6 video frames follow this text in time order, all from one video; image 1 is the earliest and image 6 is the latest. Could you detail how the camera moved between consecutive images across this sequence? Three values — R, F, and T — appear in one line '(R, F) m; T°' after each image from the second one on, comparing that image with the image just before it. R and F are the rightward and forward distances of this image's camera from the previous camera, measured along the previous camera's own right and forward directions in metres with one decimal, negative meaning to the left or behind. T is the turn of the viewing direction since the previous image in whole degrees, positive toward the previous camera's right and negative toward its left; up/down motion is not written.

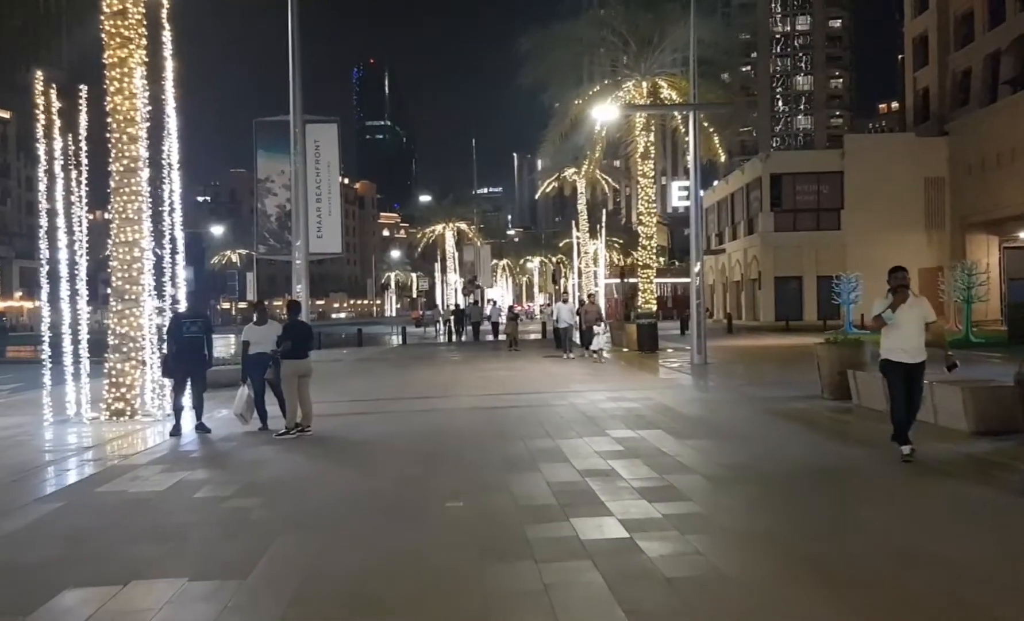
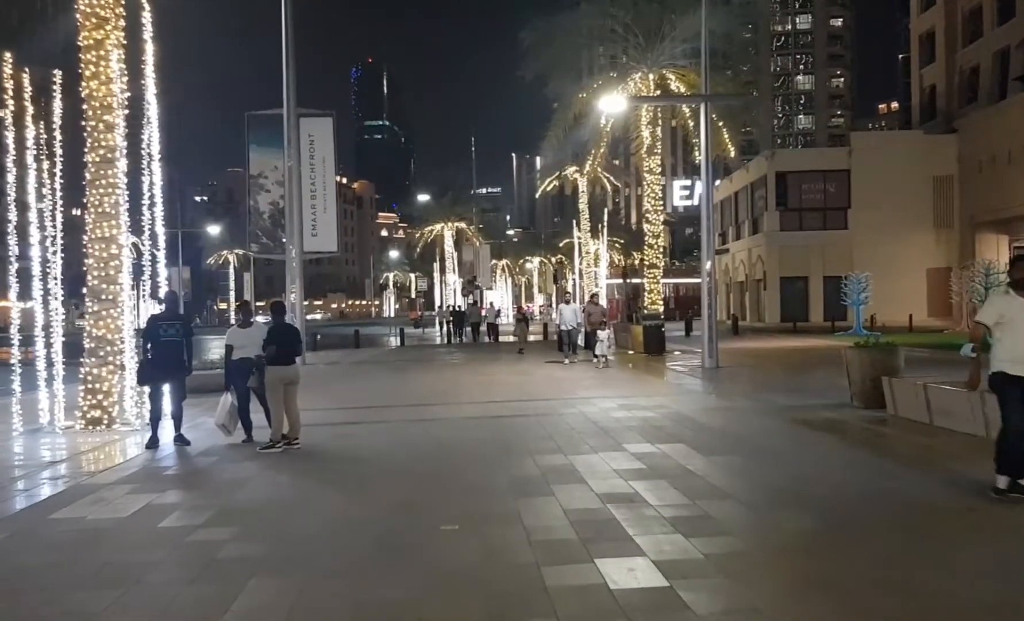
(-0.1, +1.0) m; 0°
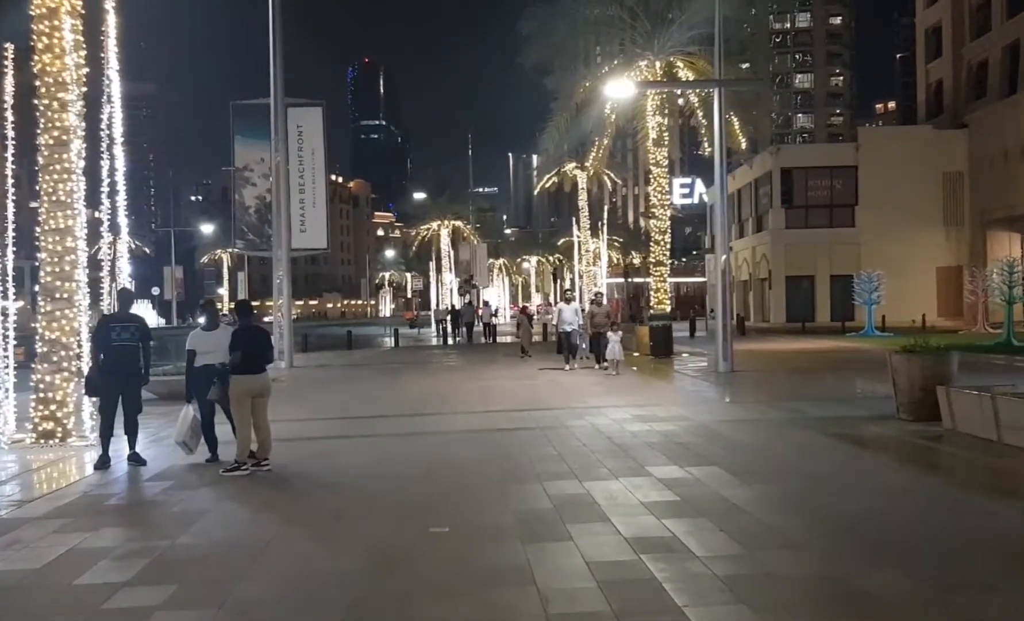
(-0.1, +1.5) m; 0°
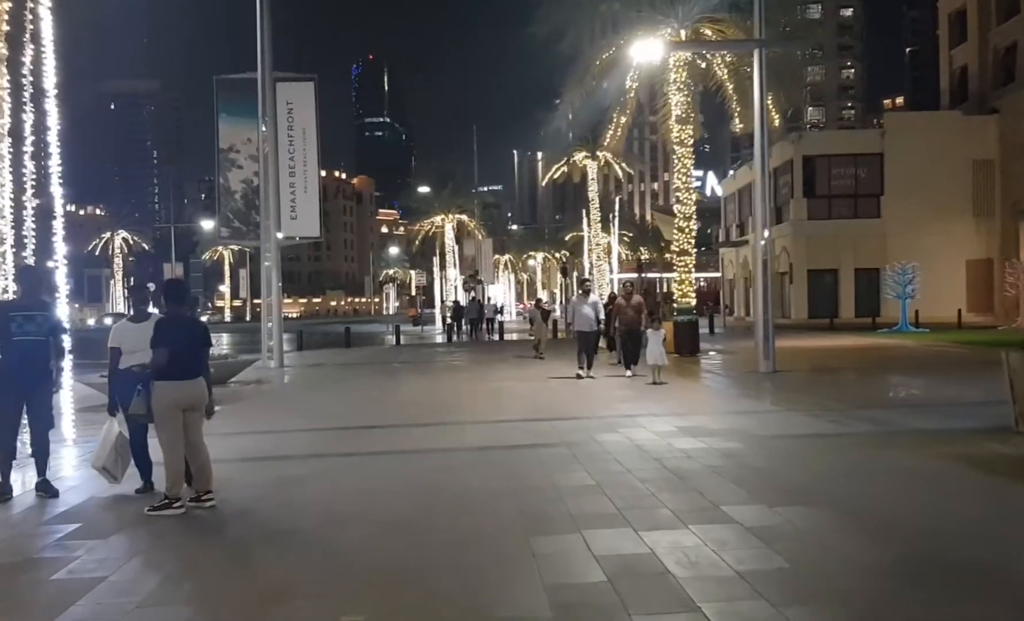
(-0.1, +2.4) m; 0°
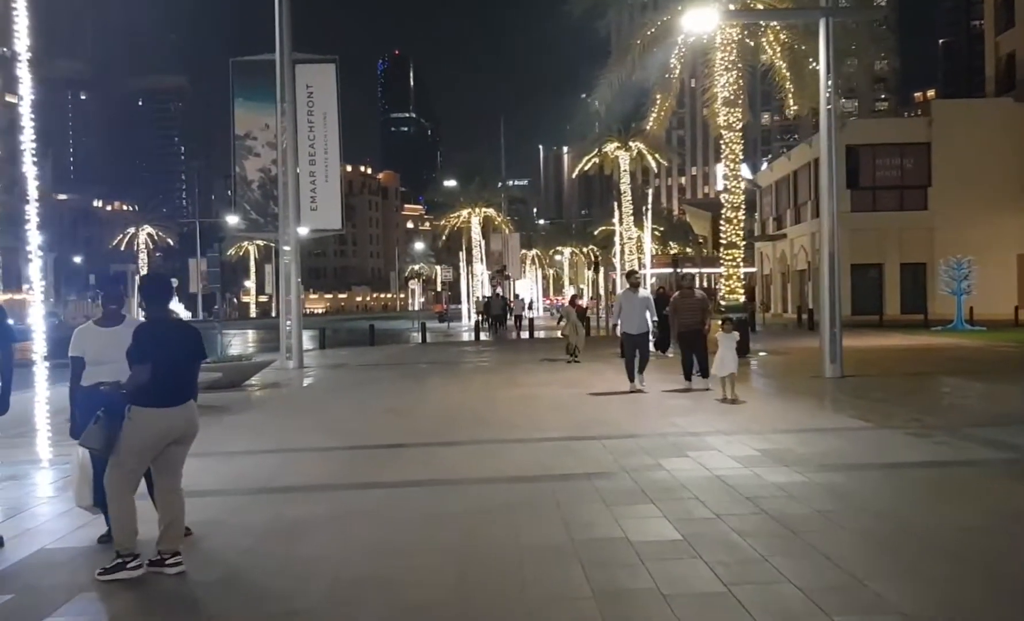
(-0.2, +1.7) m; -1°
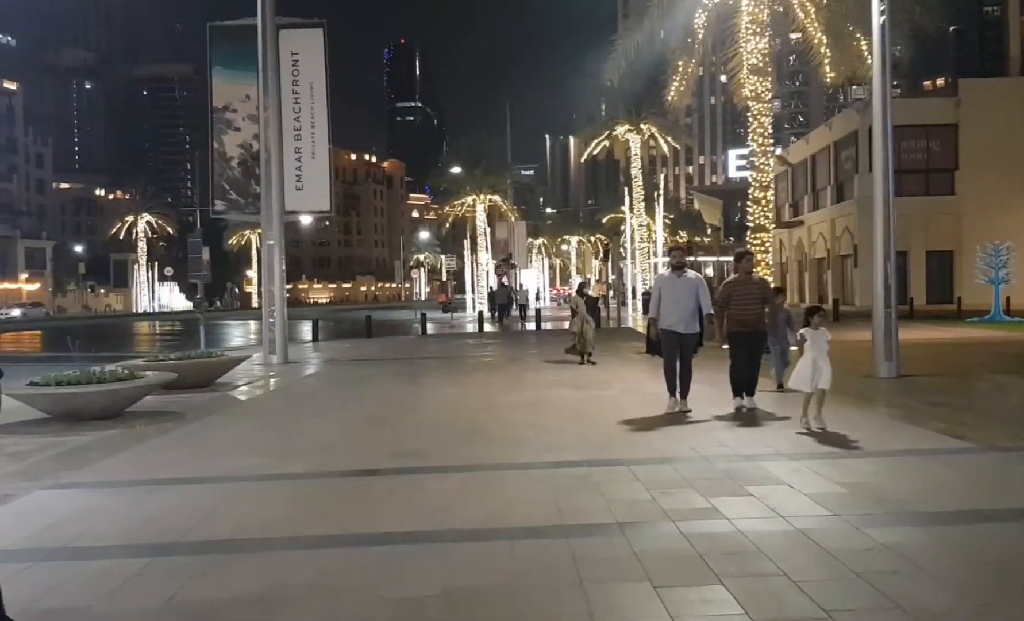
(0.0, +2.2) m; 0°
